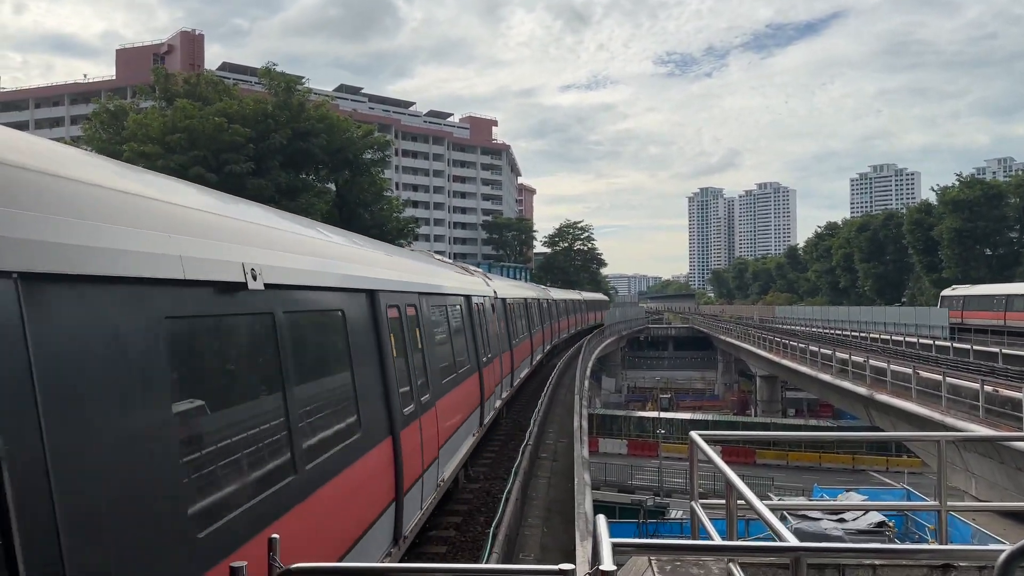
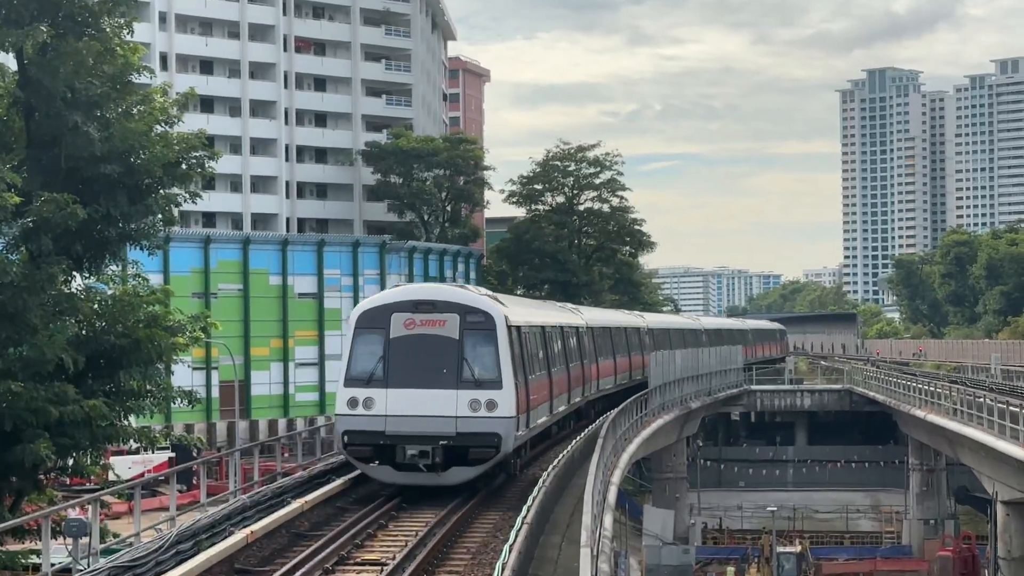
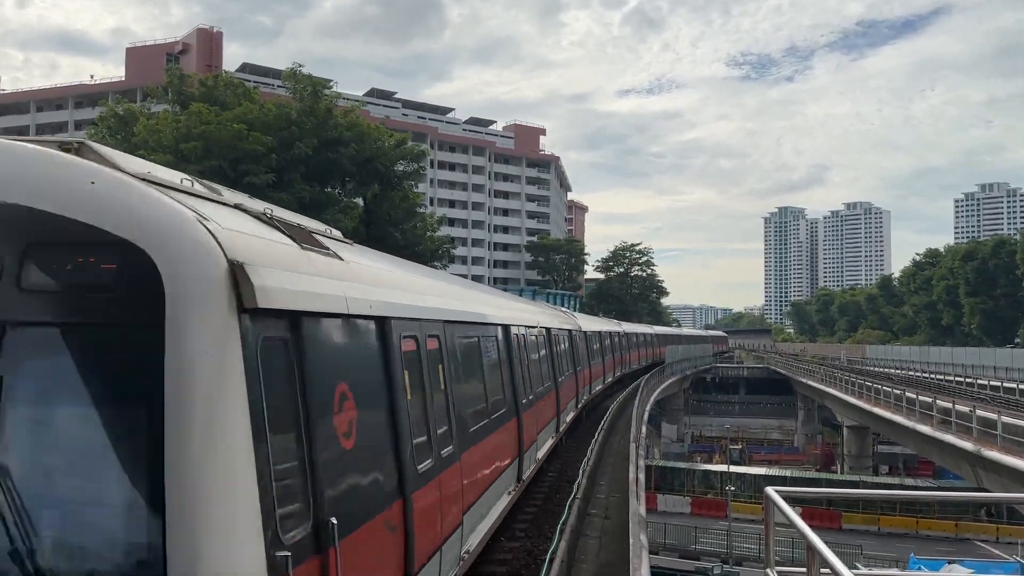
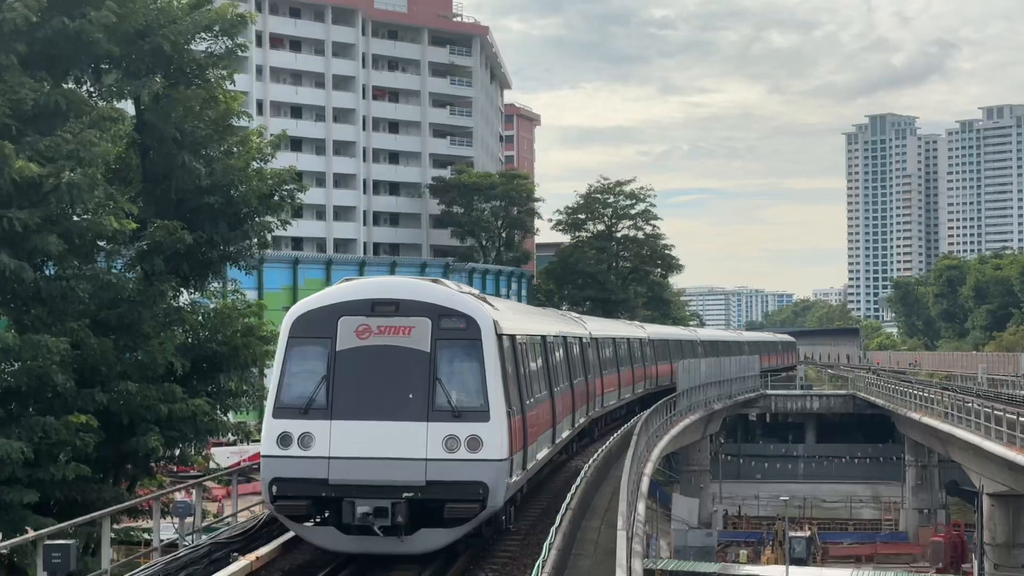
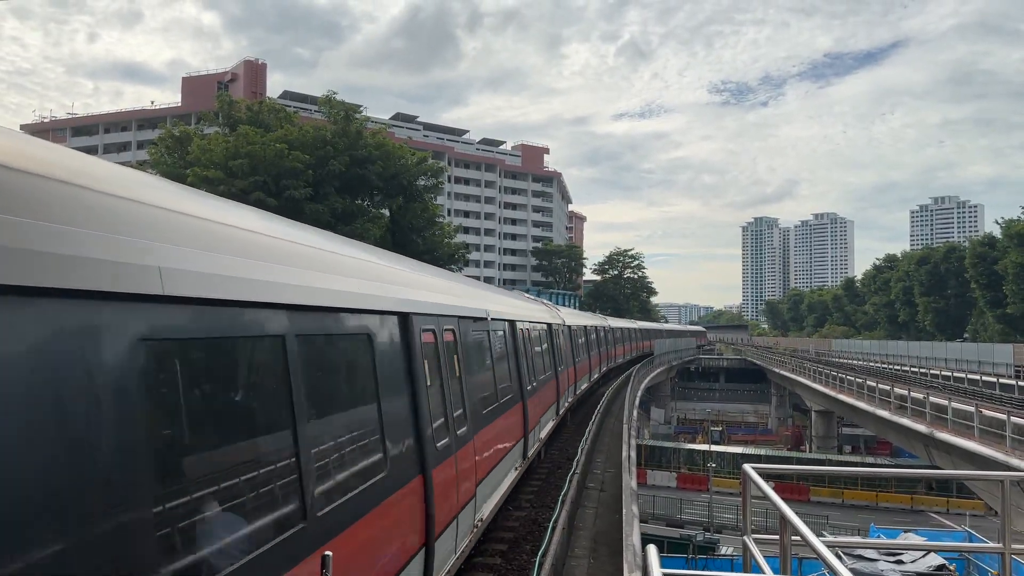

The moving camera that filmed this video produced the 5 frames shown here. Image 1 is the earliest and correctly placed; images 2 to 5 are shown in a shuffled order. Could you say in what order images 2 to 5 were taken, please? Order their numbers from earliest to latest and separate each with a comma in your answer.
5, 3, 4, 2
